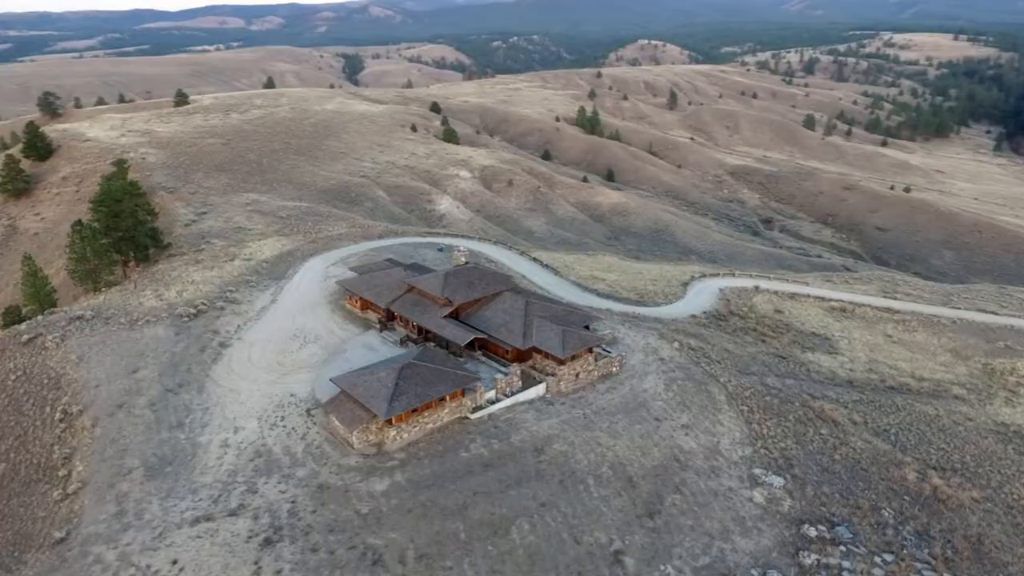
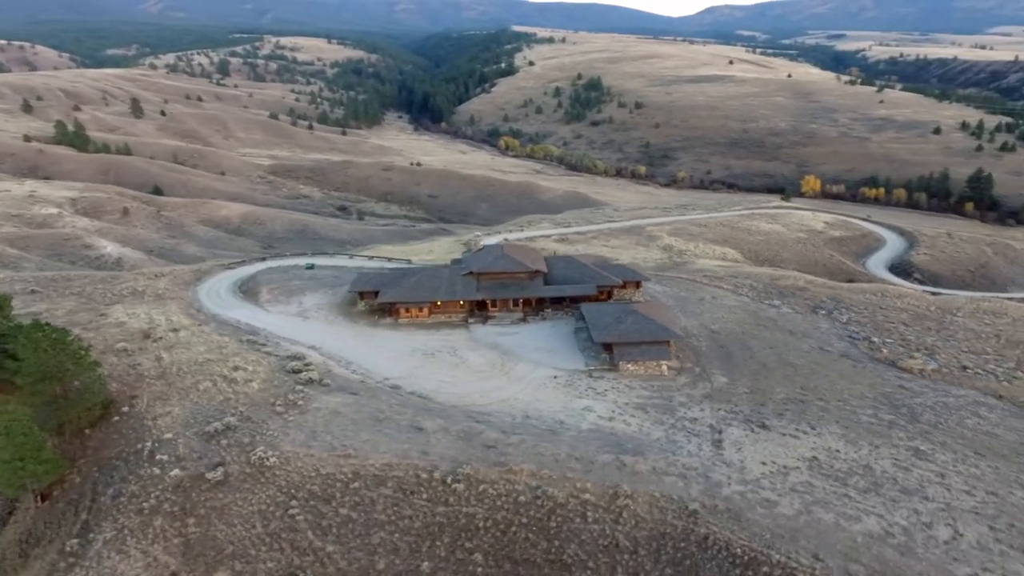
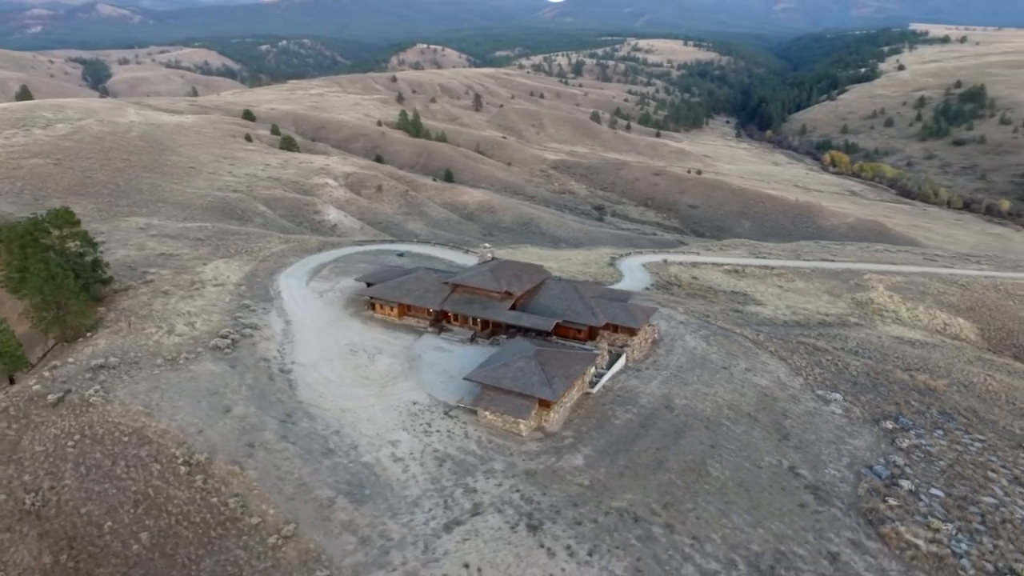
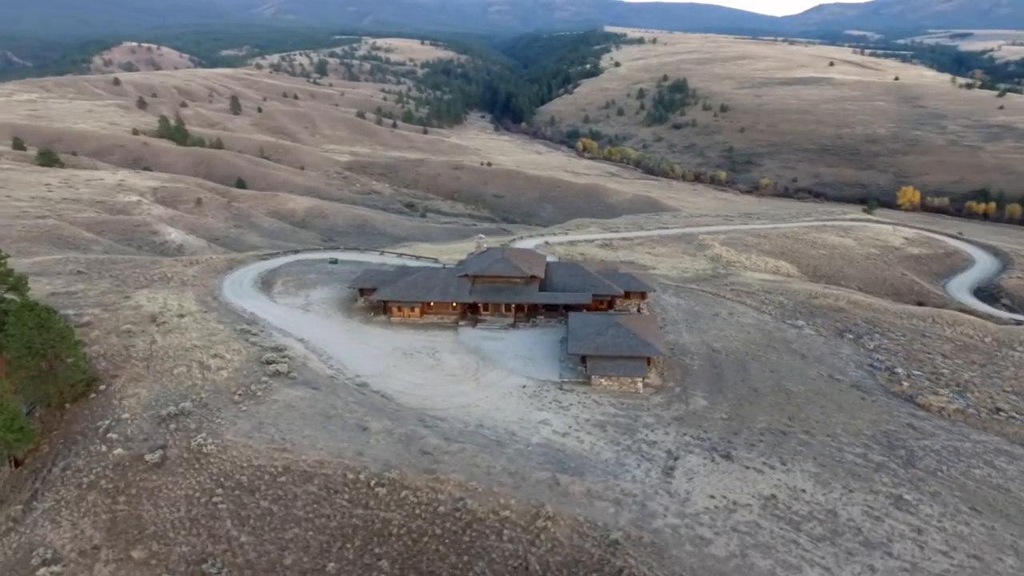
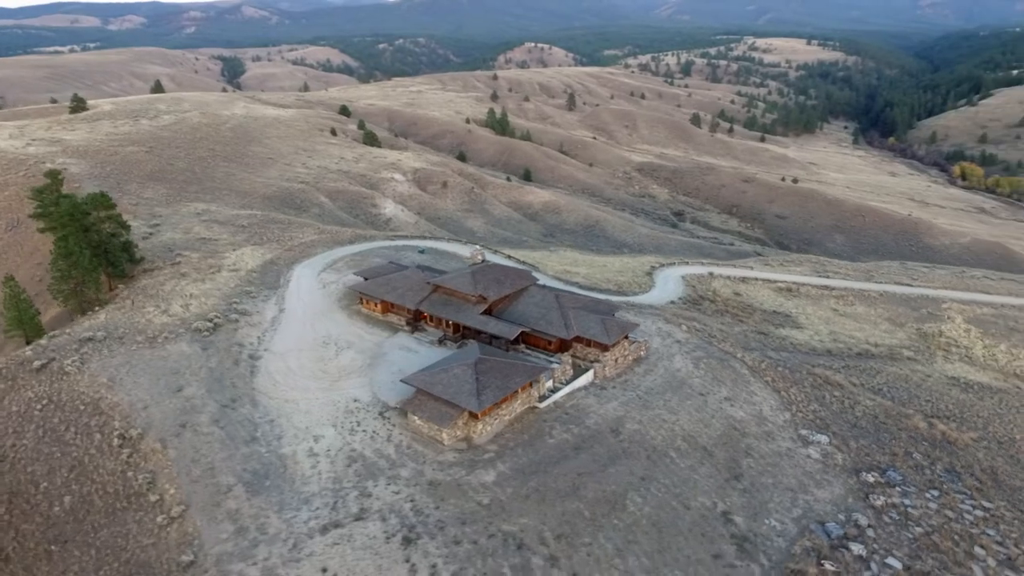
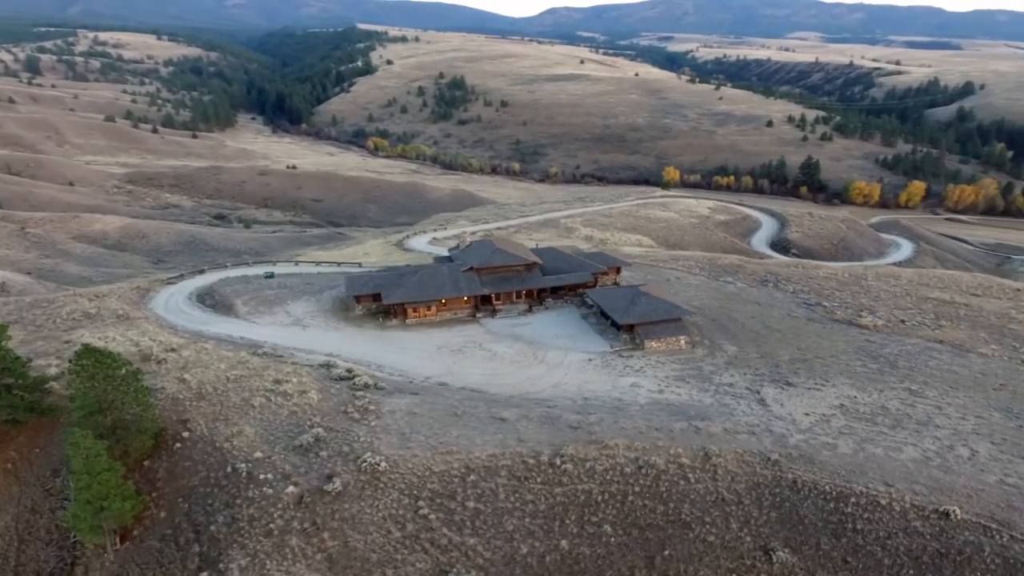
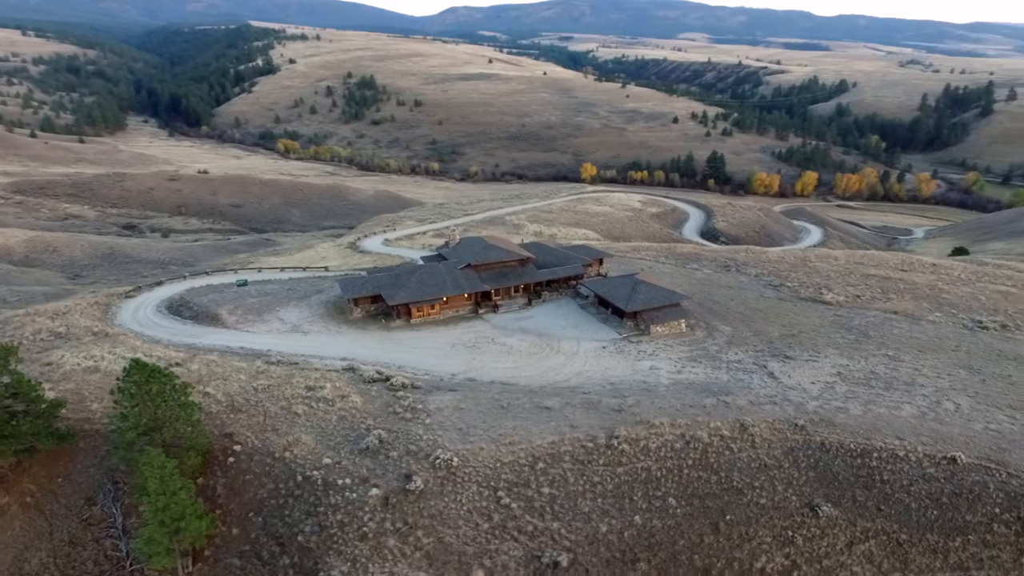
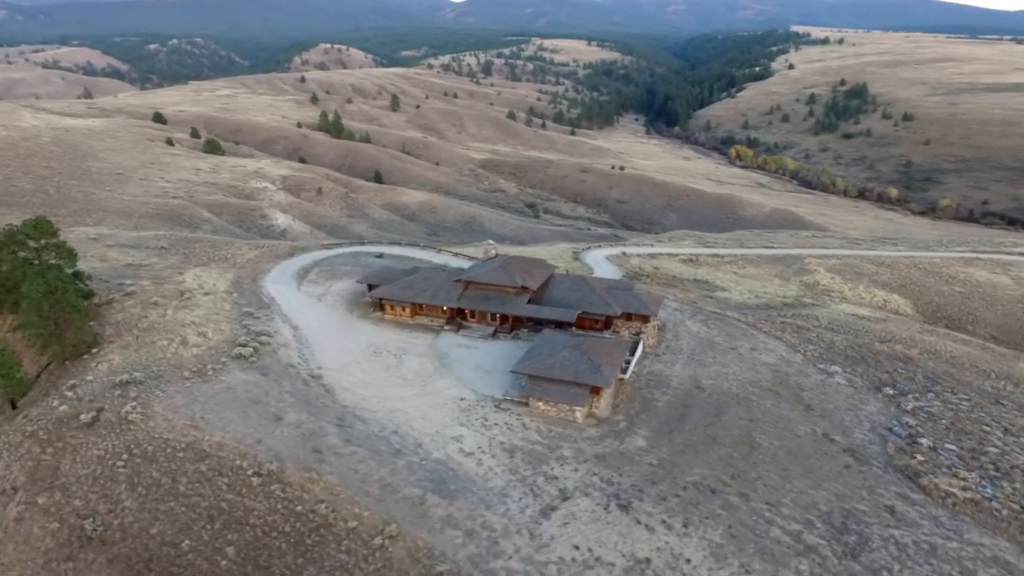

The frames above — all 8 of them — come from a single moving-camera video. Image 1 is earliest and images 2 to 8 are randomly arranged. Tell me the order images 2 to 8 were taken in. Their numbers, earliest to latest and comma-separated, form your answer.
5, 3, 8, 4, 2, 6, 7
